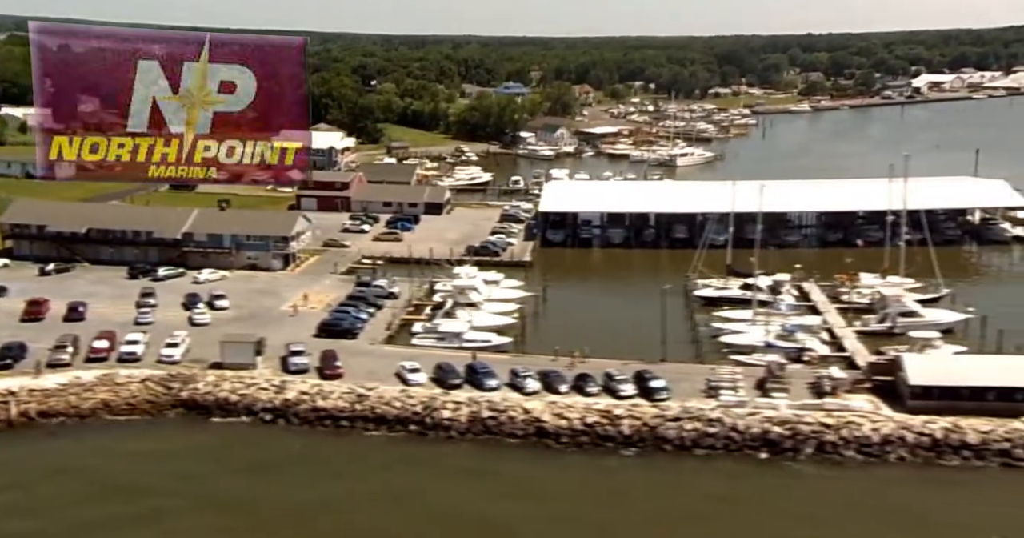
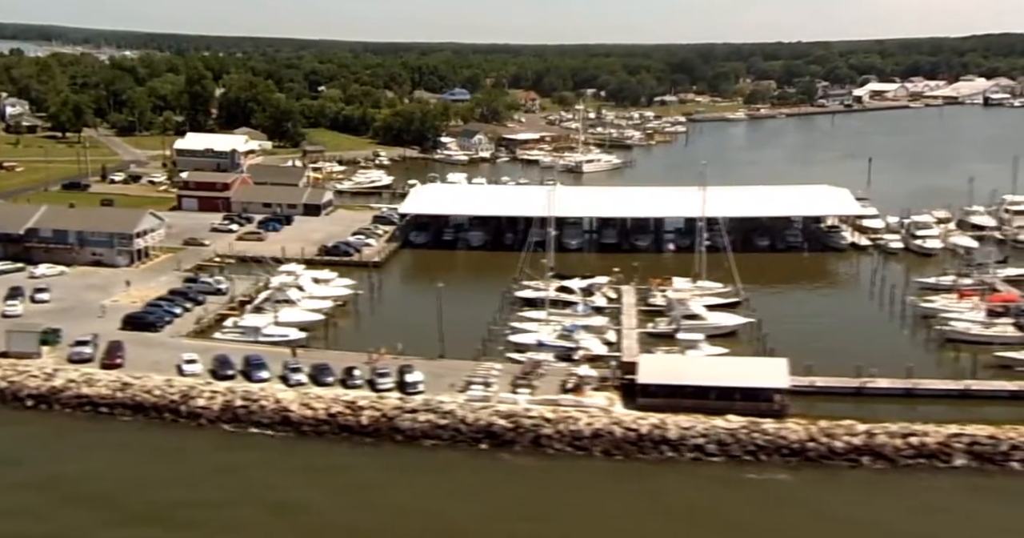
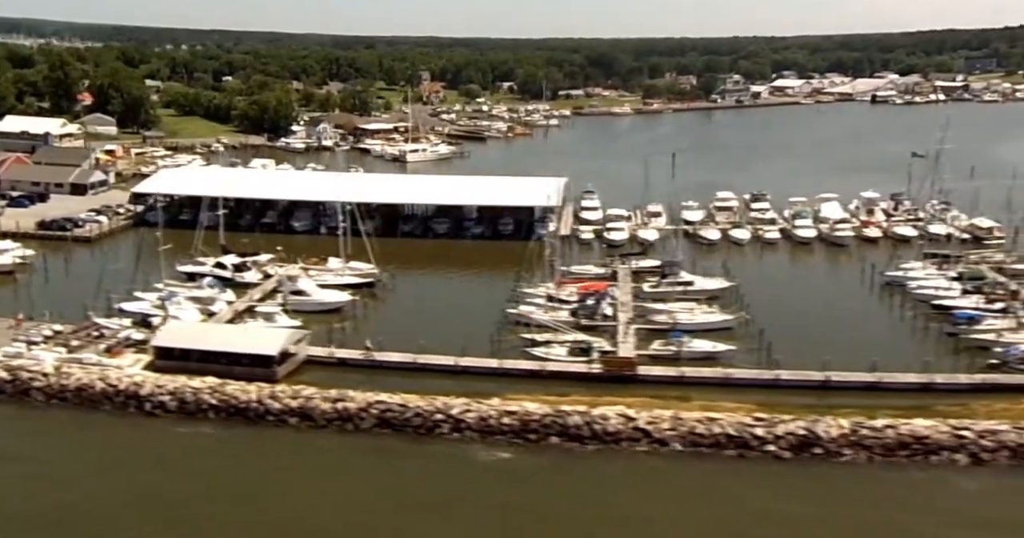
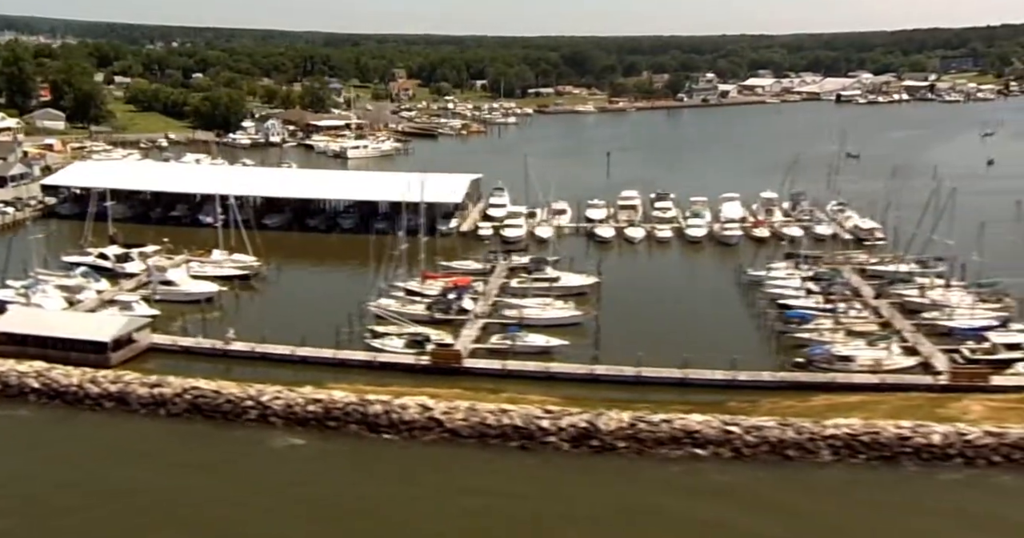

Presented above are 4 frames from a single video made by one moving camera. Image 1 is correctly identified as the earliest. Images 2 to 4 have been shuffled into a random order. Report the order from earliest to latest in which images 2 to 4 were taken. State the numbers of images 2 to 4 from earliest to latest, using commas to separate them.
2, 3, 4
